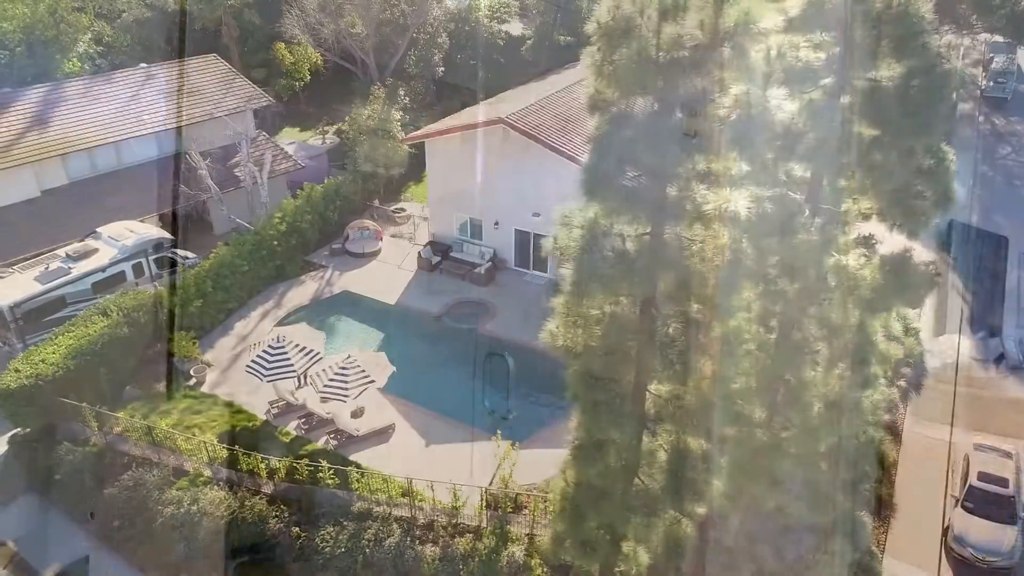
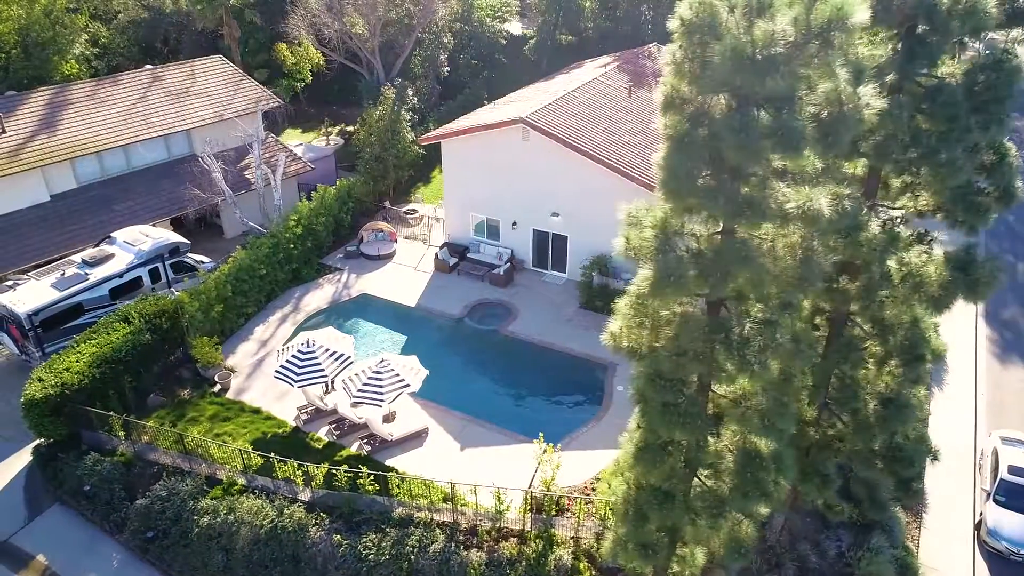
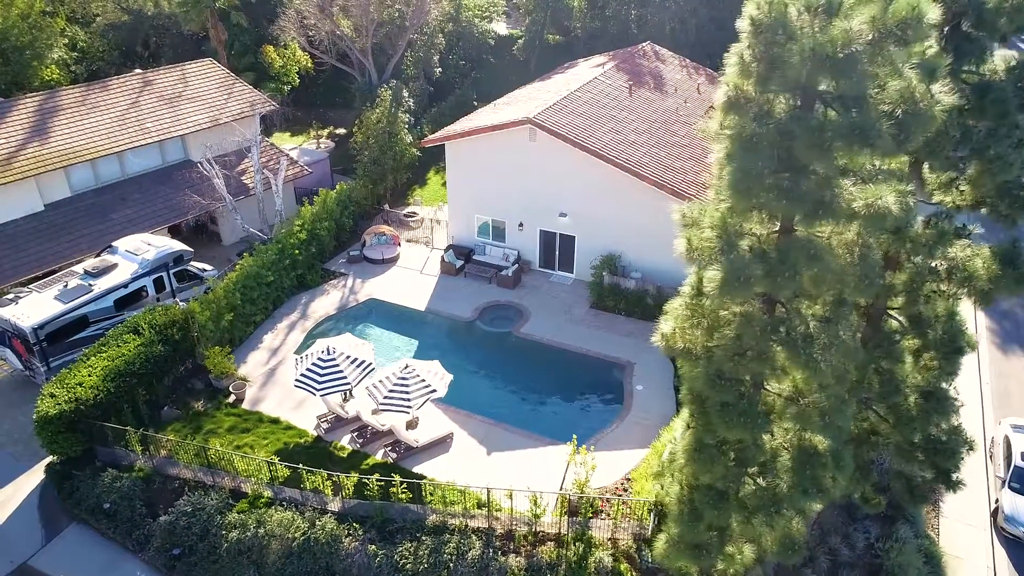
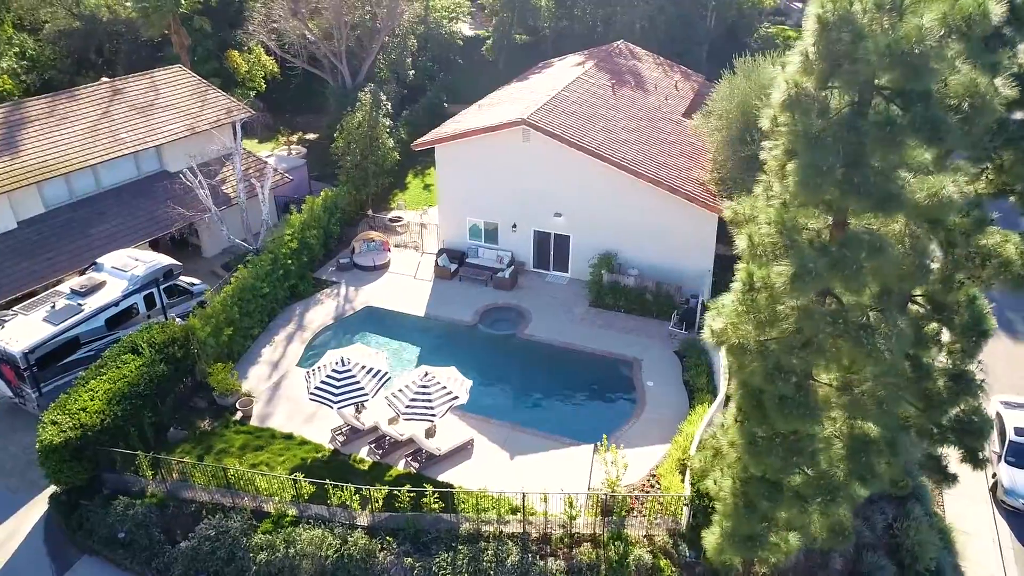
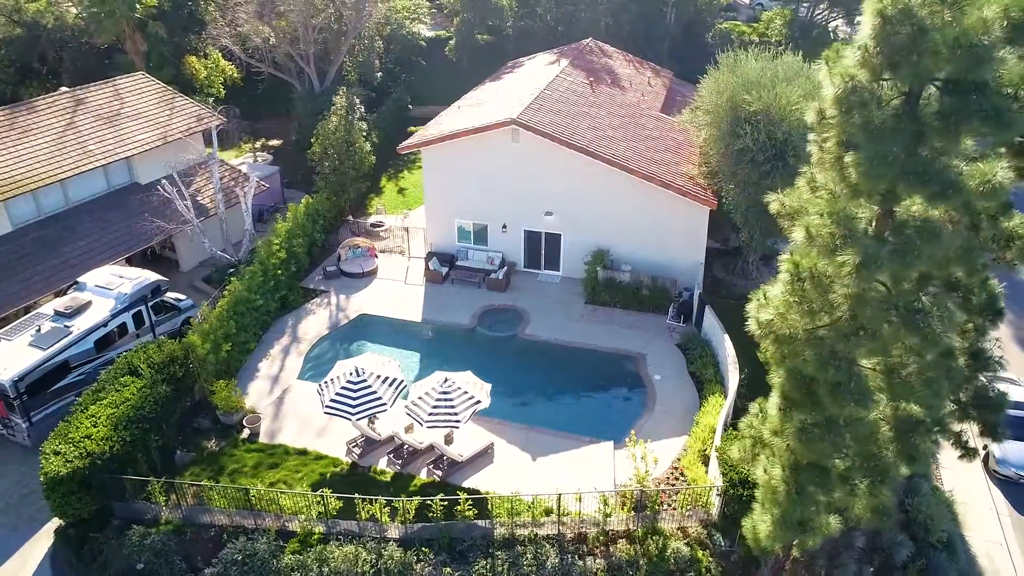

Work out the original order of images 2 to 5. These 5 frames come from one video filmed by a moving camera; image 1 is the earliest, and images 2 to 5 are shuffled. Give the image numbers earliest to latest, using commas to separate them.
2, 3, 4, 5
